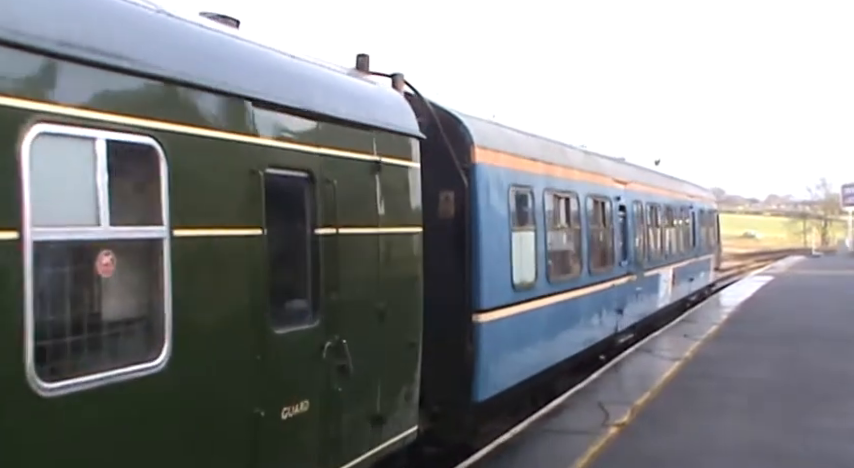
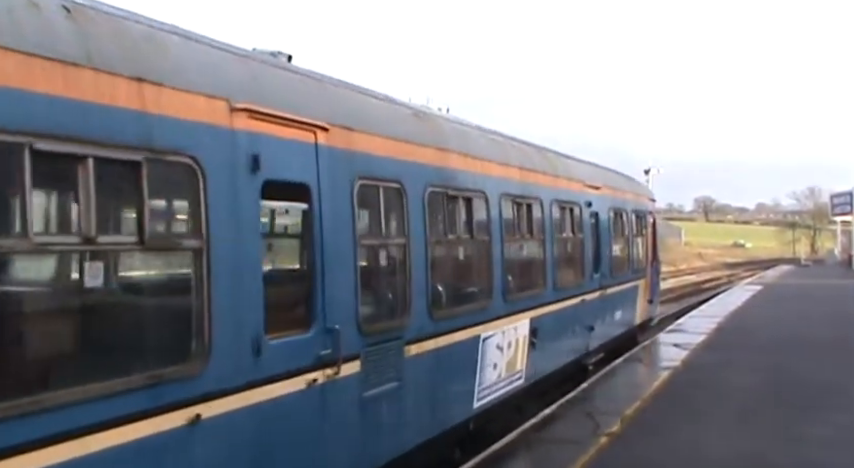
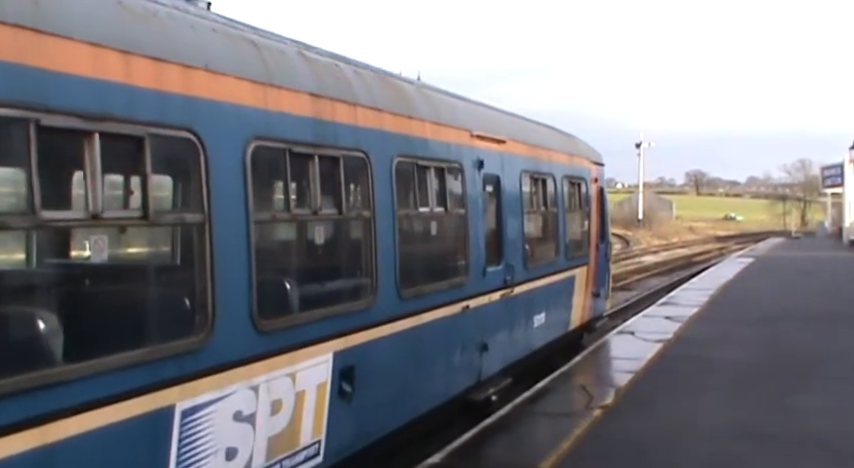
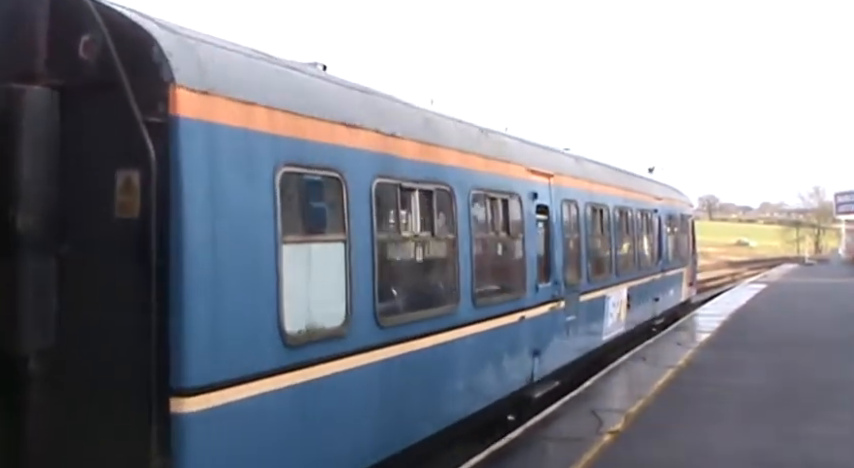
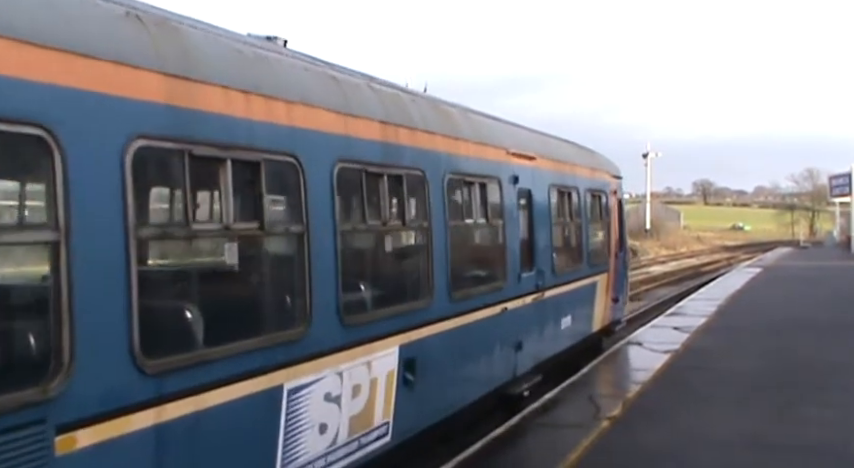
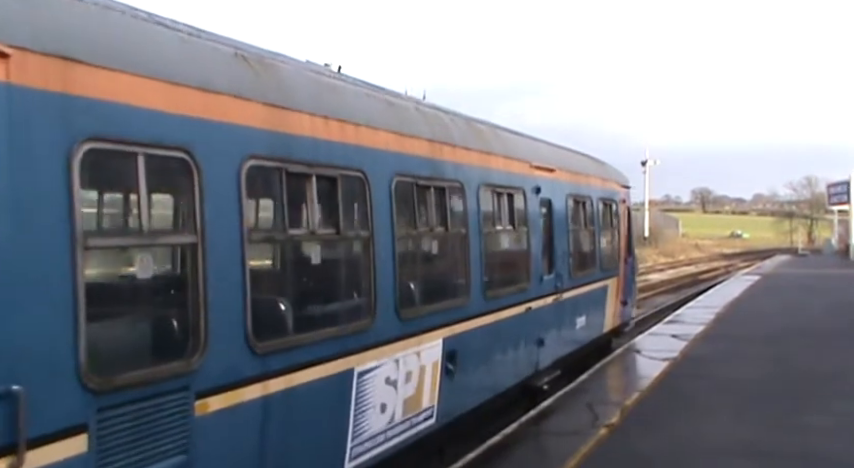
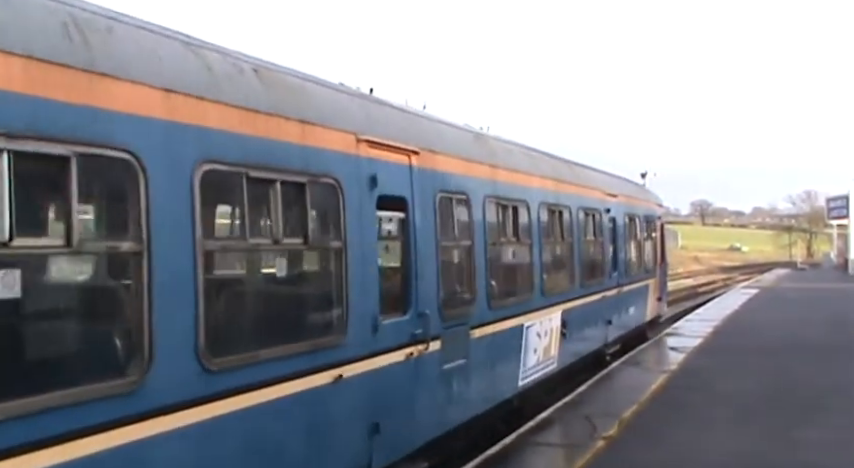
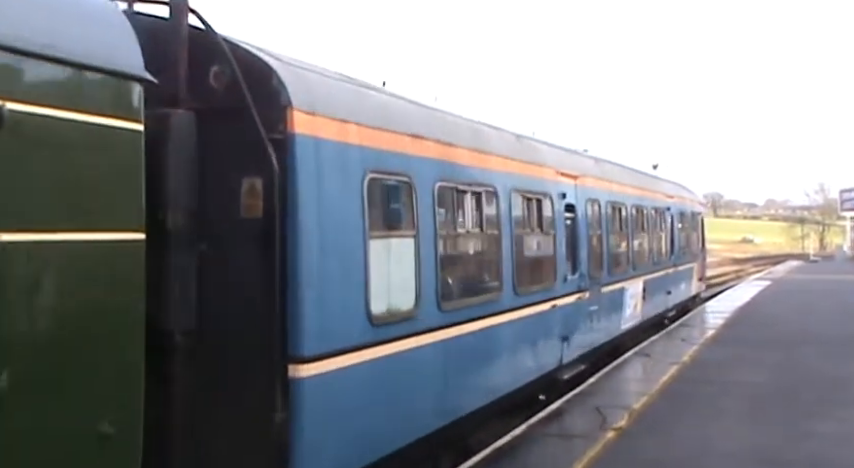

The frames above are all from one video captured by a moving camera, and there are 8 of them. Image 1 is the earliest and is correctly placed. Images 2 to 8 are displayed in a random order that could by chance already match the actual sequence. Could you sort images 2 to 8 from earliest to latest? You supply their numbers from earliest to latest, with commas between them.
8, 4, 7, 2, 6, 5, 3
